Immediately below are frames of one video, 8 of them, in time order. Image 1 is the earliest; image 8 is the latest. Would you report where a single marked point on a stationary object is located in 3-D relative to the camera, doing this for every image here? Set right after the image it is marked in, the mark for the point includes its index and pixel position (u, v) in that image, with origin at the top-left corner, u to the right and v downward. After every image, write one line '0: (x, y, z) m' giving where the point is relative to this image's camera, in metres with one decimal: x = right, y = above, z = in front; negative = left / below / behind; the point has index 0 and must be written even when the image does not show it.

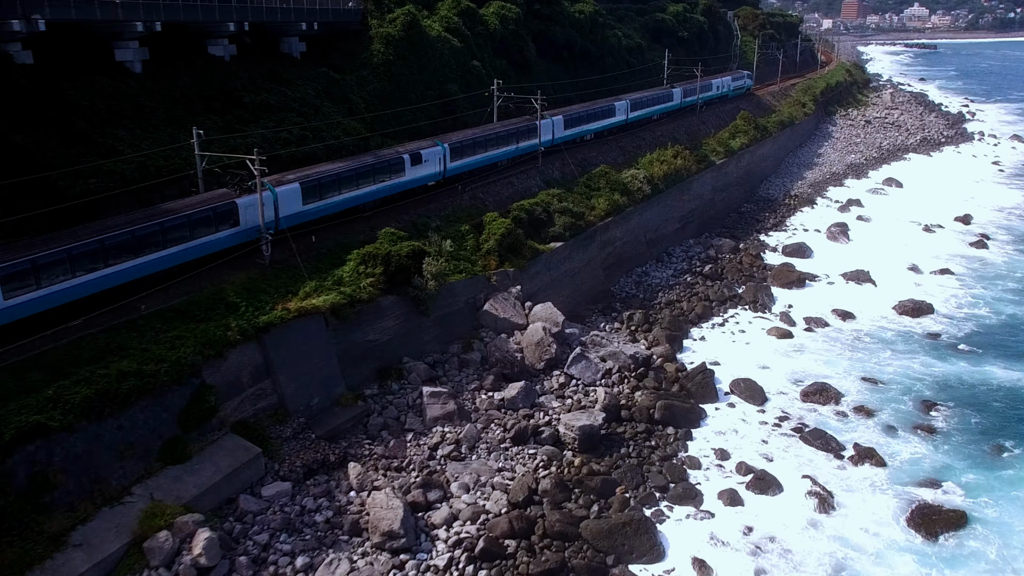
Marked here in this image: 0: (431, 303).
0: (-1.6, -0.3, +18.4) m
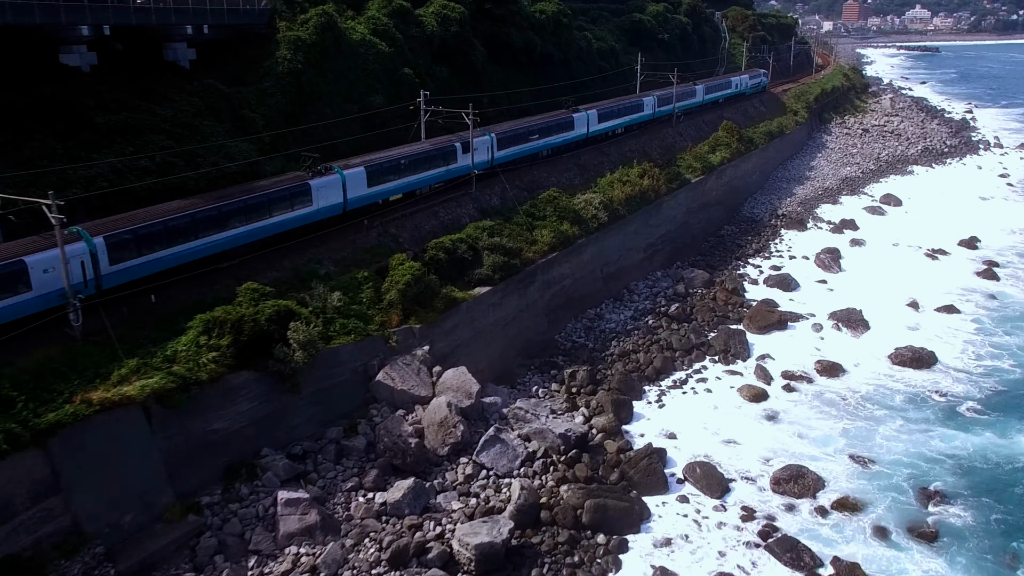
0: (-3.3, -1.4, +14.7) m
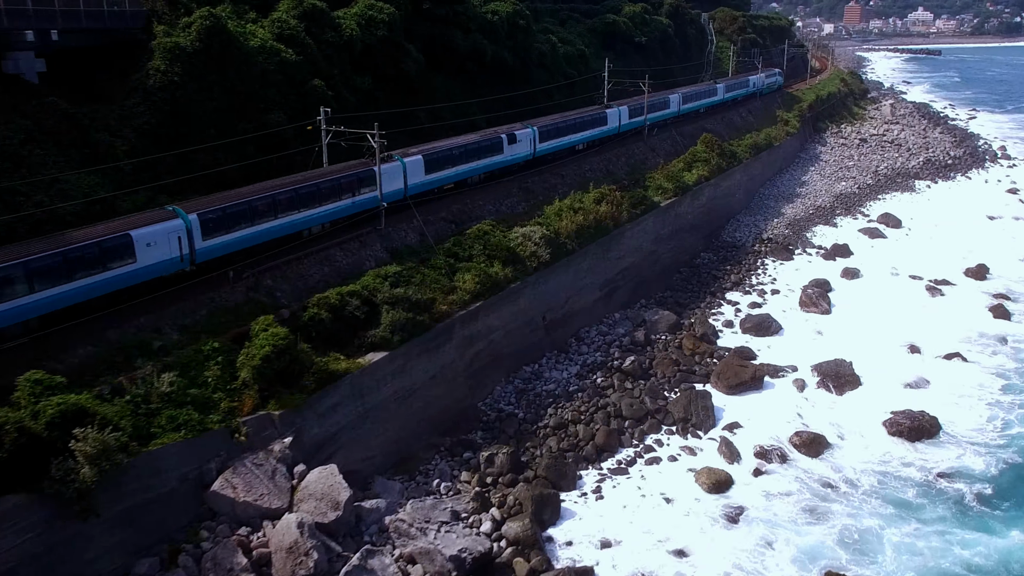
0: (-4.9, -2.5, +11.1) m
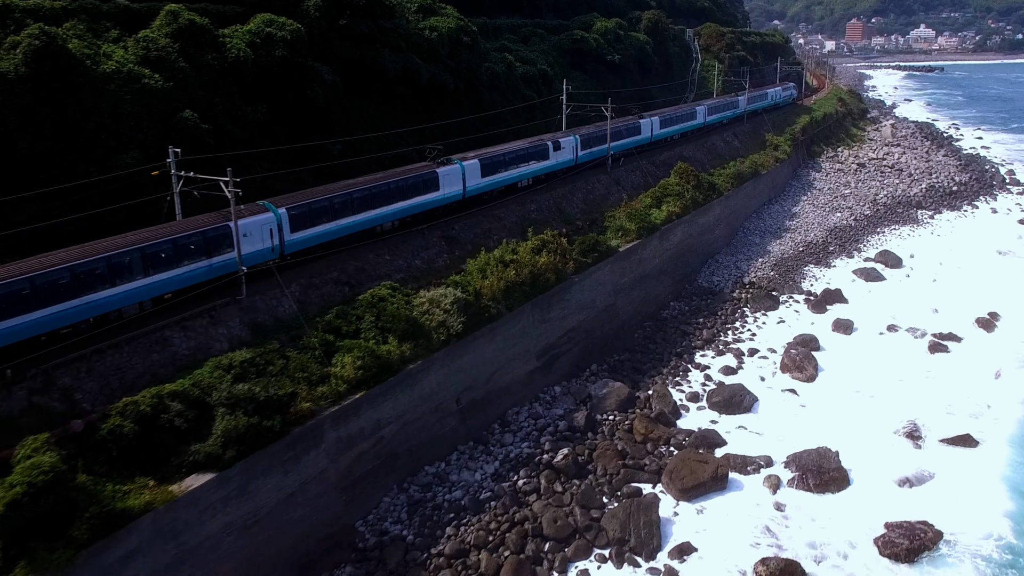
0: (-6.6, -3.6, +7.4) m
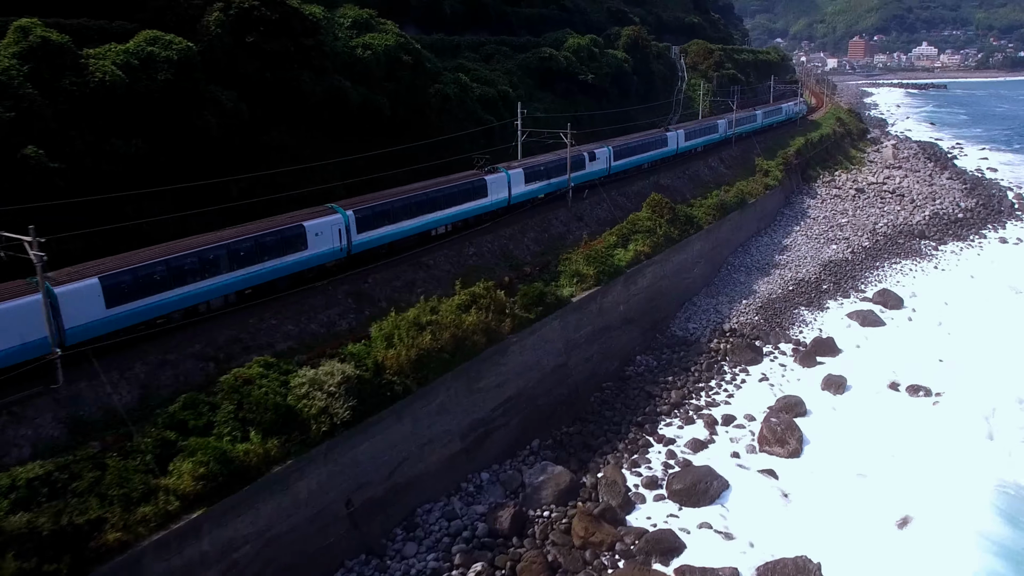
0: (-8.0, -4.6, +4.3) m
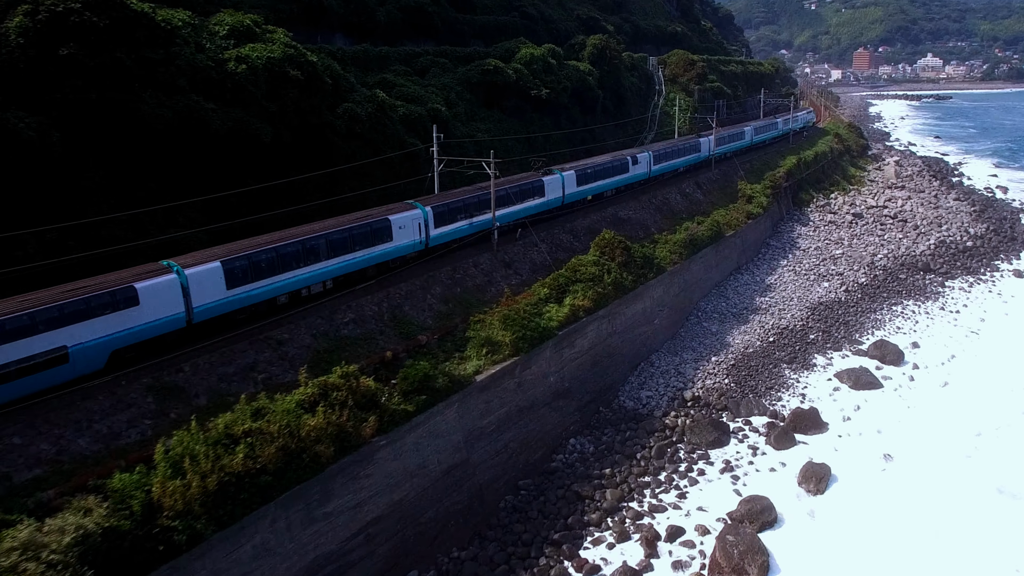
0: (-9.9, -5.6, +0.2) m
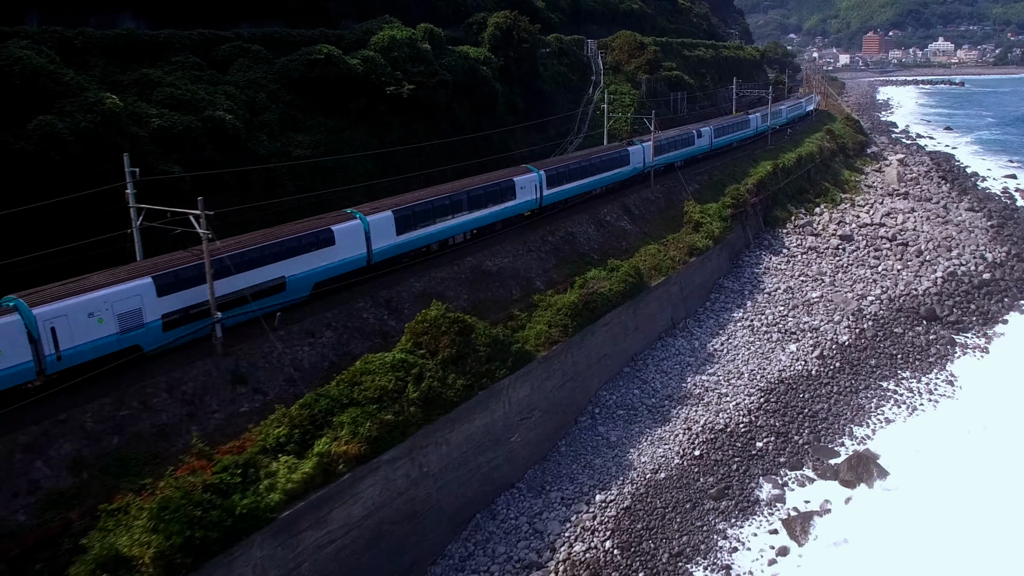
0: (-13.5, -7.6, -6.9) m
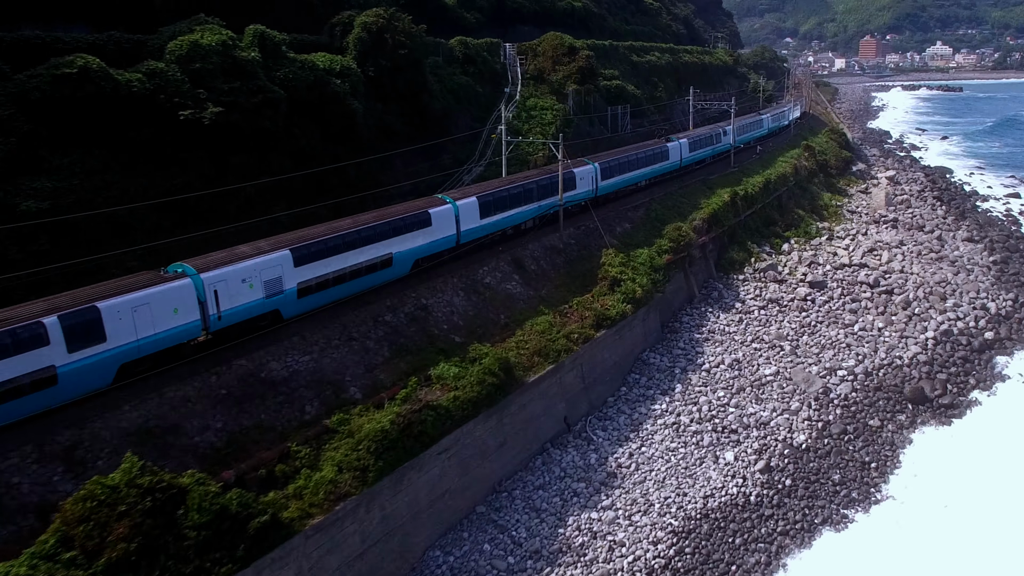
0: (-16.1, -8.9, -12.1) m
